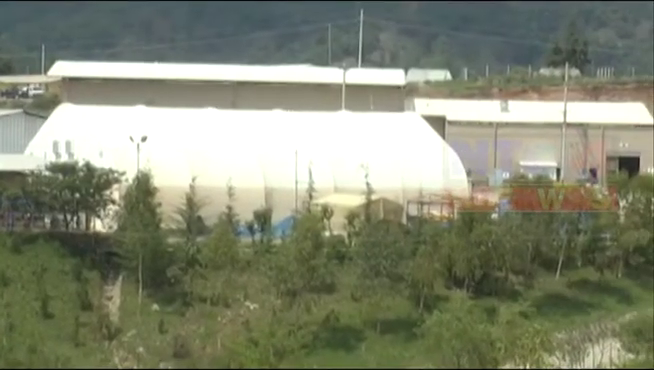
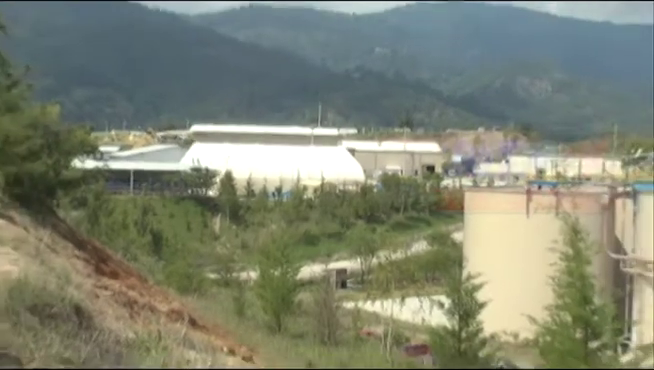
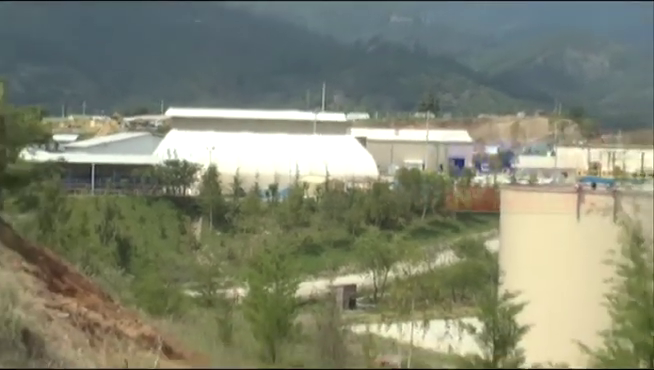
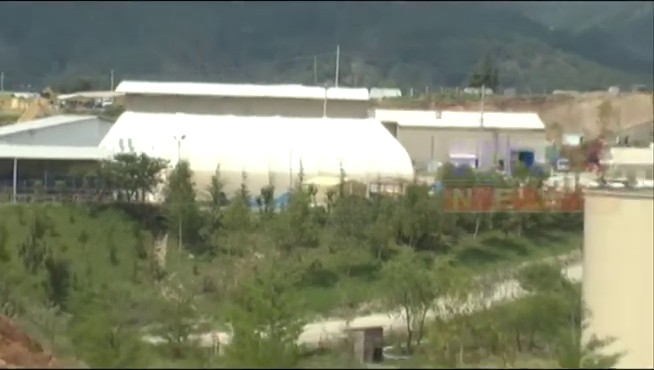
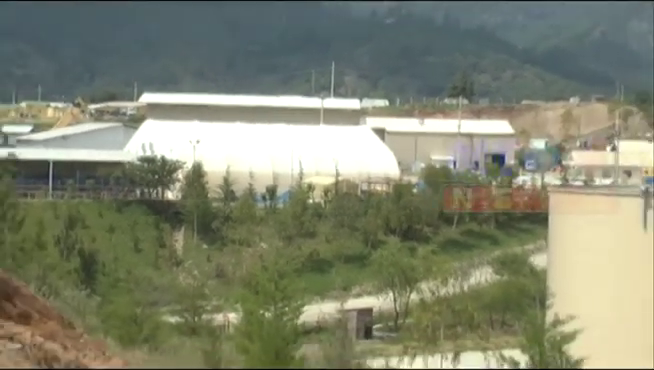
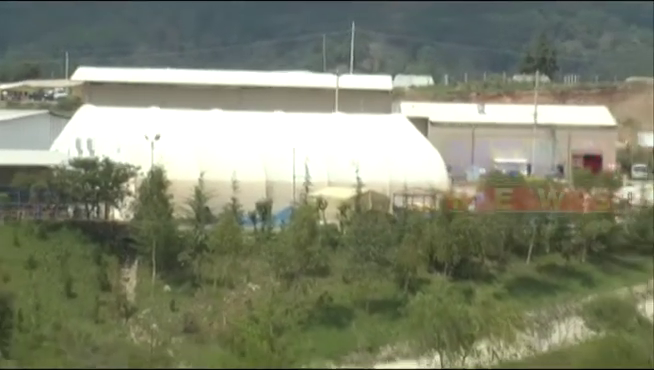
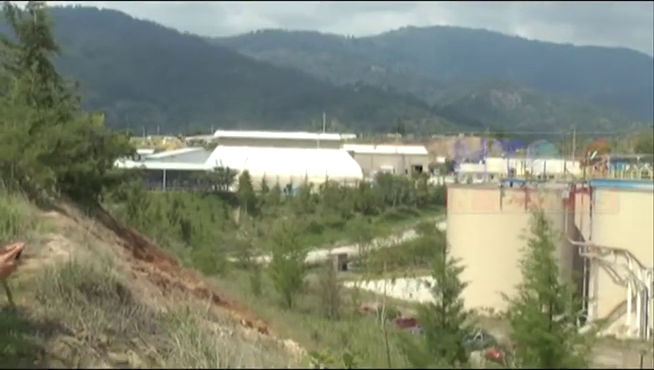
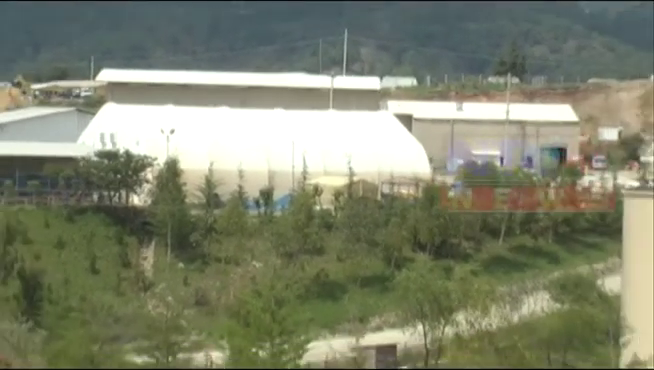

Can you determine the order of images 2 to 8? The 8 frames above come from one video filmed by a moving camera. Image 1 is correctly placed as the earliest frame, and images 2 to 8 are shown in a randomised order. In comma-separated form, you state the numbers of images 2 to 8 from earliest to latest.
6, 8, 4, 5, 3, 2, 7
